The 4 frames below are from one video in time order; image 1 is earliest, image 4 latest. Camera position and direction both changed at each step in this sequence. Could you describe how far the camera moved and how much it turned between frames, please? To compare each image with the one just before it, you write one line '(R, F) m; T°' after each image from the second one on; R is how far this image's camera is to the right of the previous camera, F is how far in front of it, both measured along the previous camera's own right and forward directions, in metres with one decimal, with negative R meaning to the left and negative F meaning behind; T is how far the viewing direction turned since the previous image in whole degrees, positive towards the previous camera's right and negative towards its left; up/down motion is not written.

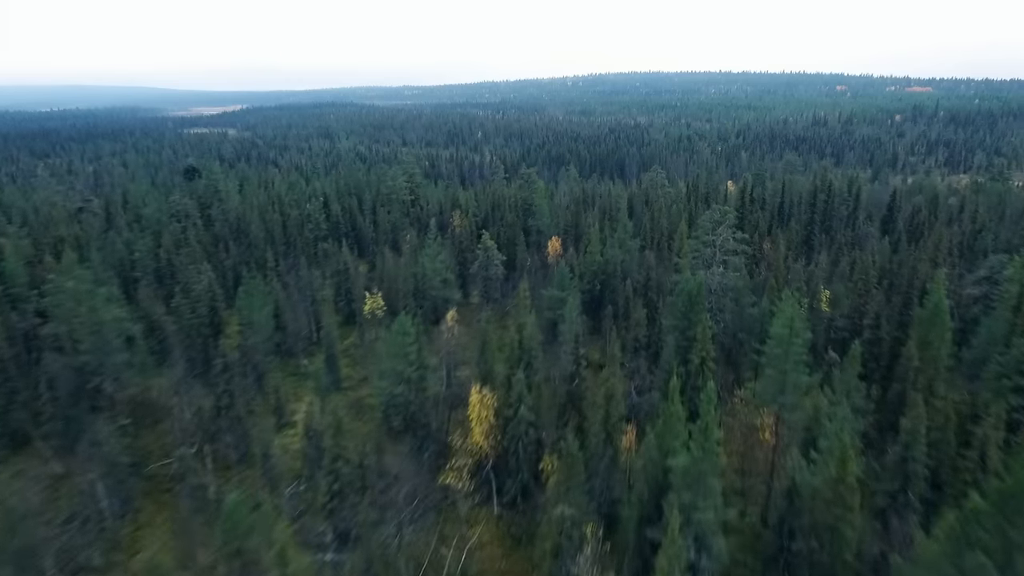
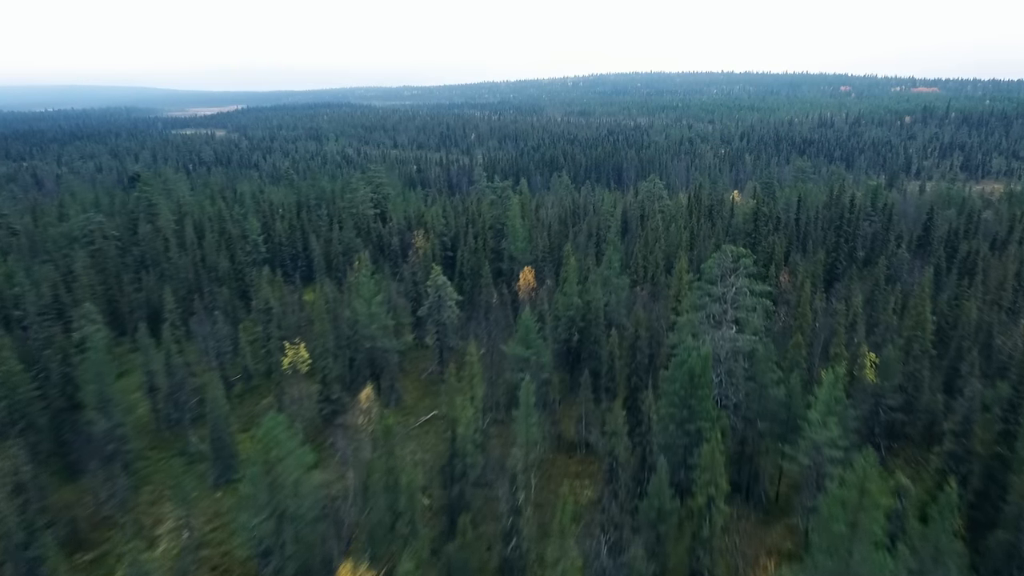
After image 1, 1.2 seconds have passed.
(+3.5, +11.2) m; 0°
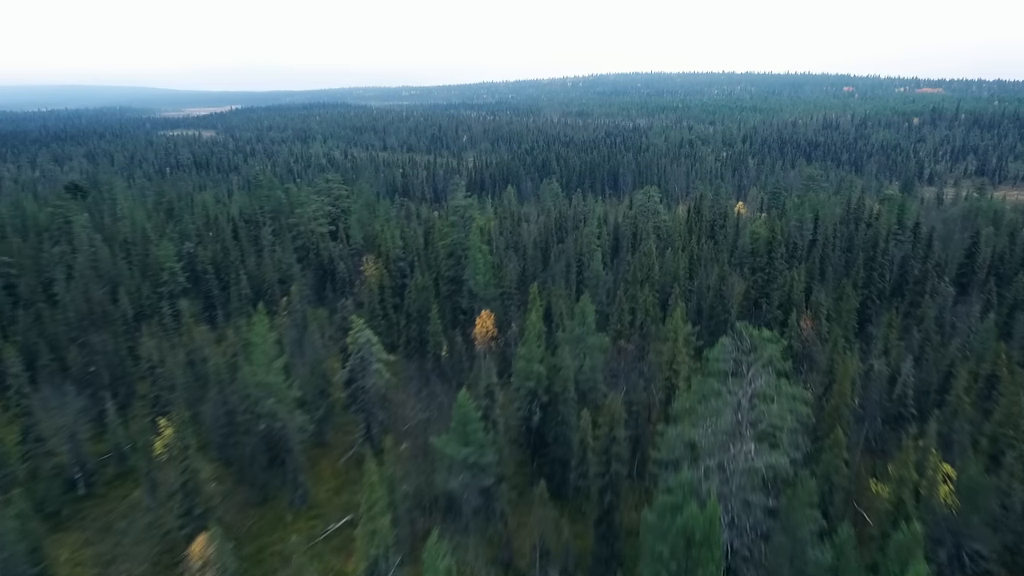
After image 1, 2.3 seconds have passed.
(+3.4, +10.6) m; 0°
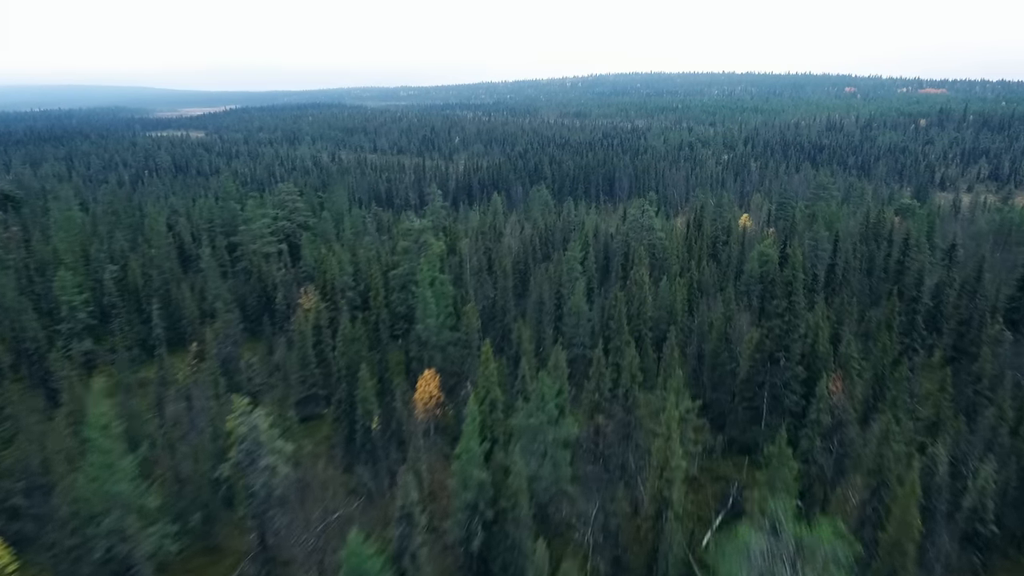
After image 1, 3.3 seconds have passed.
(+2.9, +9.1) m; 0°
